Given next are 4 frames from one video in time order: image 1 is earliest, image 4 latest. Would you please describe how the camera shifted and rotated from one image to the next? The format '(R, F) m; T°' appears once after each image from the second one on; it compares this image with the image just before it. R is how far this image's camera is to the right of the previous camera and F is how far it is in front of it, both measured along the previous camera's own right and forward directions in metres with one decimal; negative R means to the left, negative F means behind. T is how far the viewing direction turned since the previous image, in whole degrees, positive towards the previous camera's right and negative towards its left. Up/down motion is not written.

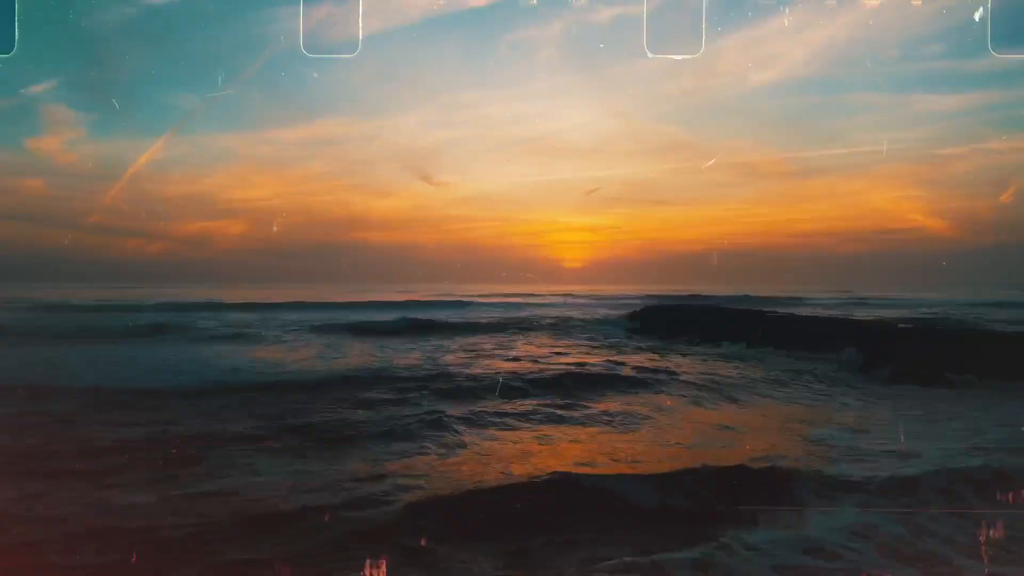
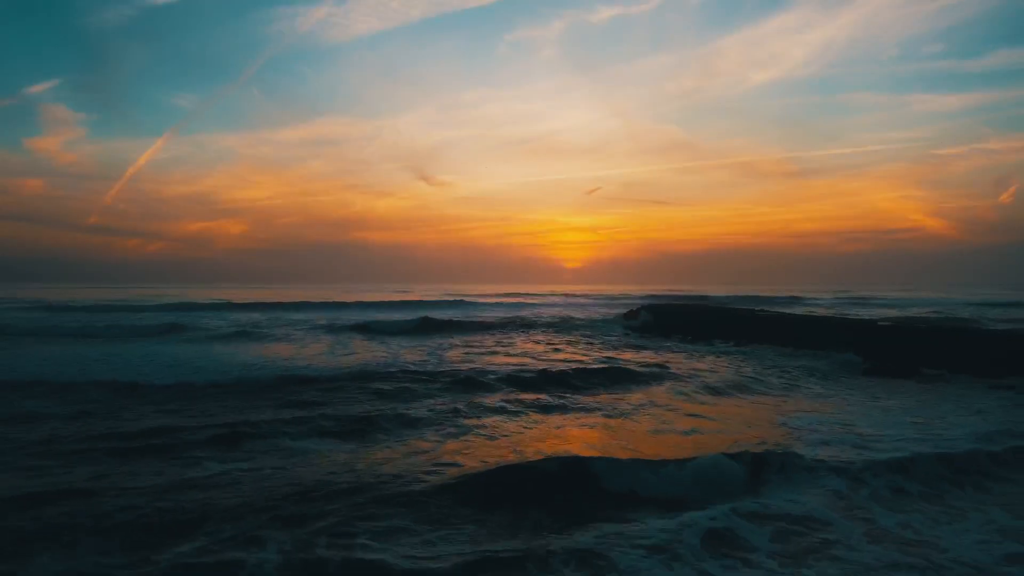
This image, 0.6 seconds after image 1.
(-2.0, 0.0) m; 0°
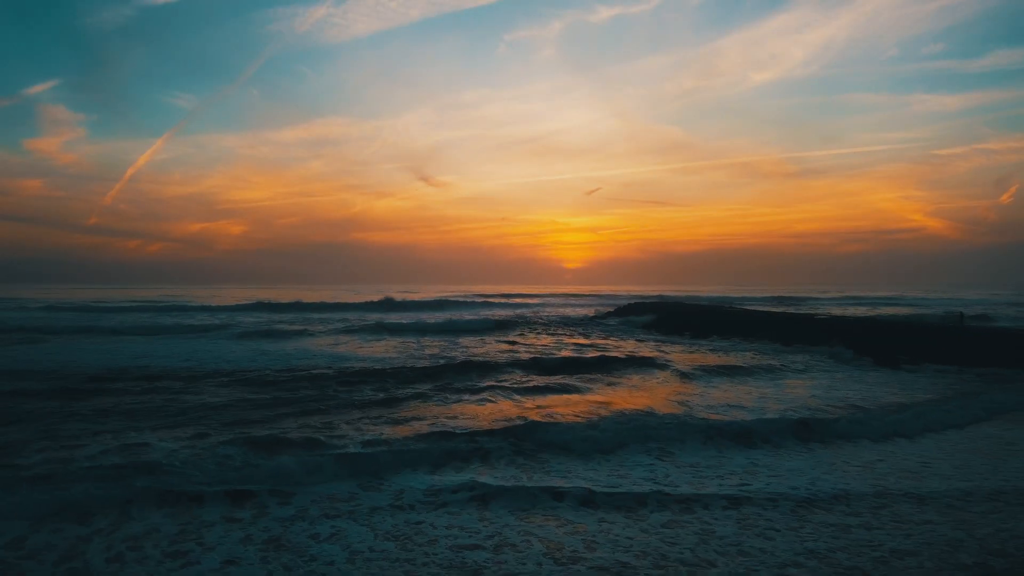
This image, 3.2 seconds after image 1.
(+0.1, -1.1) m; 0°
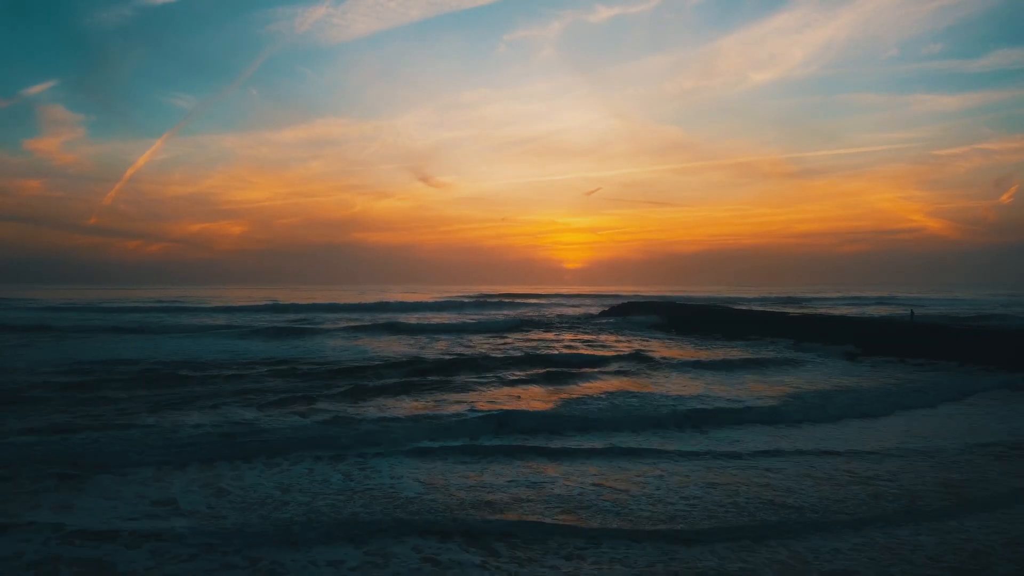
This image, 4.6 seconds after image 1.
(0.0, 0.0) m; 0°
